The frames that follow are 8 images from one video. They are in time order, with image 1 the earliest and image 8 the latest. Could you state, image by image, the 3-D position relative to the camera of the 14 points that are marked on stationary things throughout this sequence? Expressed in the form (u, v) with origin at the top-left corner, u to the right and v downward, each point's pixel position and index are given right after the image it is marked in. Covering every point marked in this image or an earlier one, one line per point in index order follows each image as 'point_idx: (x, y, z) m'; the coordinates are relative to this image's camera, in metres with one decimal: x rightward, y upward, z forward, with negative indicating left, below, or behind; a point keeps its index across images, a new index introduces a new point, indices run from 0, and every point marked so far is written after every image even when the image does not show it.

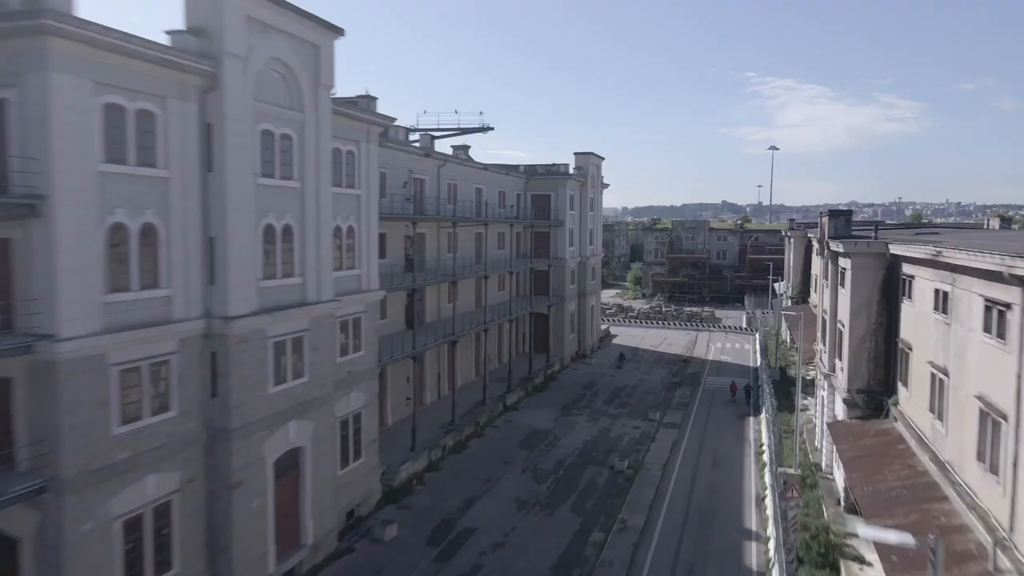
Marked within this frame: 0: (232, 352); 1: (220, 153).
0: (-6.7, -1.5, +16.3) m
1: (-6.8, +3.2, +16.0) m
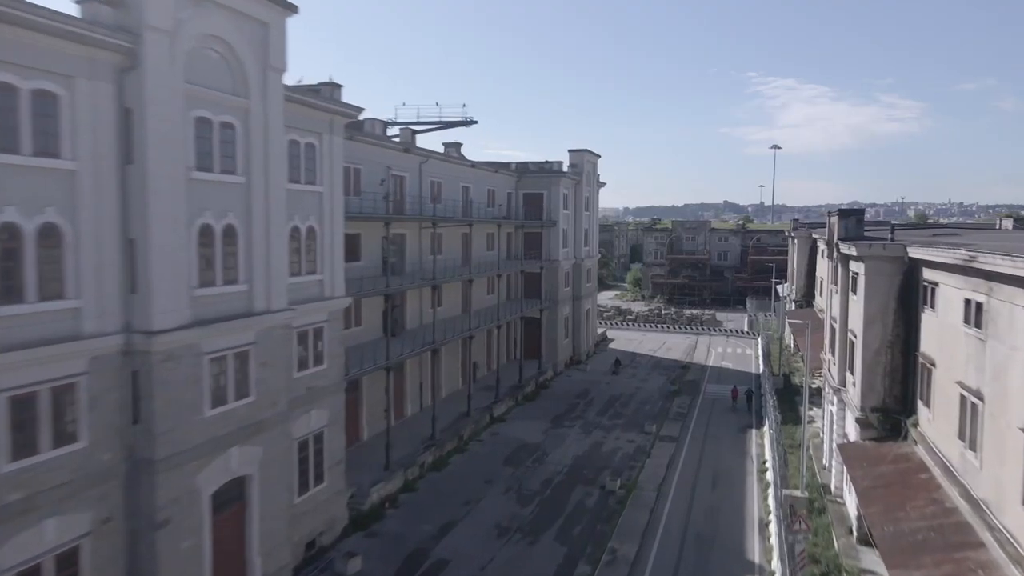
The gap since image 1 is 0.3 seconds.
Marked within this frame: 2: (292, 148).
0: (-7.4, -1.7, +14.2) m
1: (-7.5, +3.0, +13.9) m
2: (-6.3, +4.0, +19.5) m
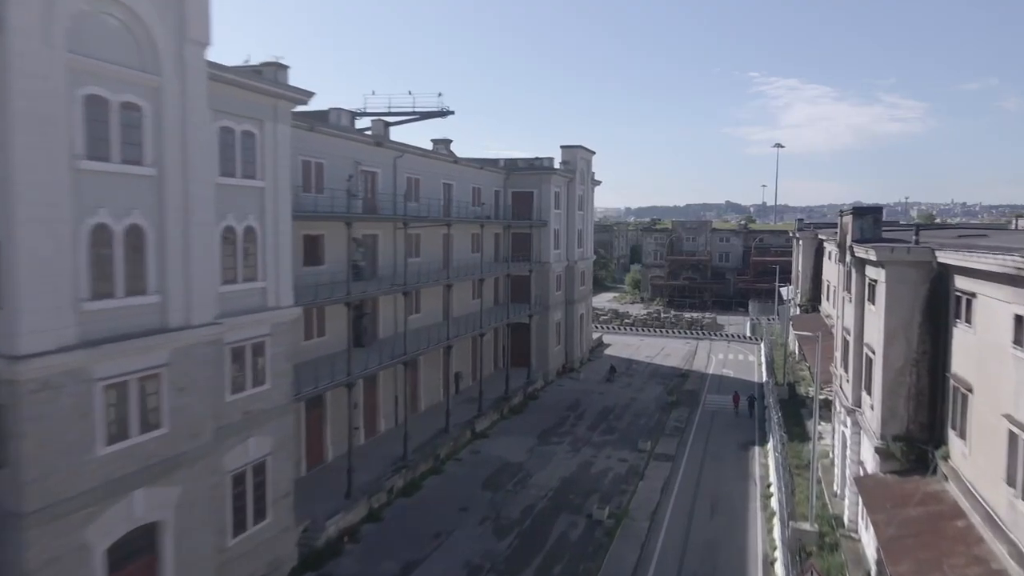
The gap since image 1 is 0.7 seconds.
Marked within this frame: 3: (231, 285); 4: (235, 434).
0: (-8.3, -2.0, +11.6) m
1: (-8.4, +2.7, +11.3) m
2: (-7.1, +3.8, +16.9) m
3: (-7.0, +0.1, +17.1) m
4: (-7.0, -3.7, +17.2) m
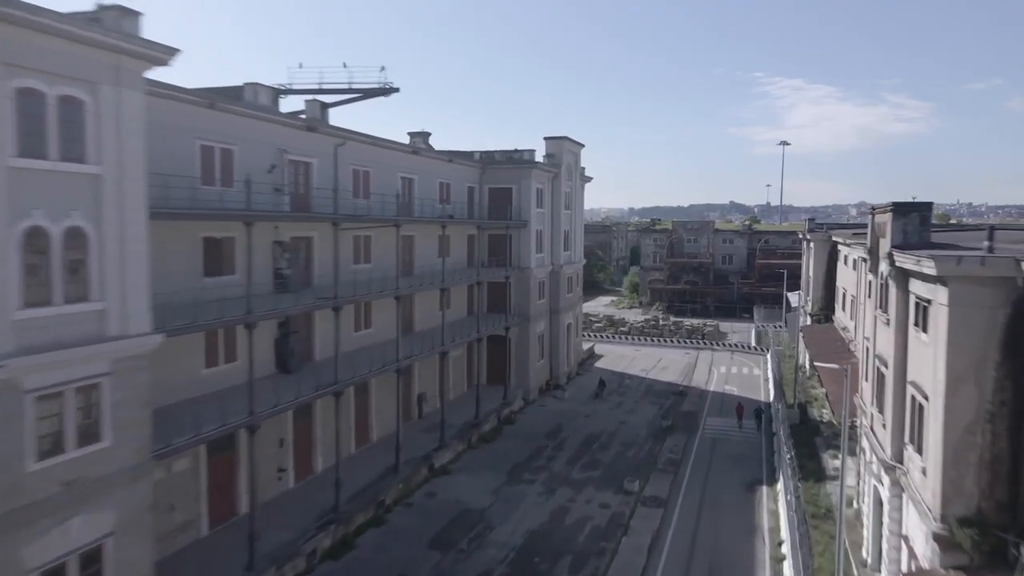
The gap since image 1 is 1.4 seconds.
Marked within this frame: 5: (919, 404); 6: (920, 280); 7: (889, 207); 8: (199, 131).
0: (-9.8, -2.4, +6.9) m
1: (-9.9, +2.3, +6.5) m
2: (-8.6, +3.3, +12.2) m
3: (-8.5, -0.4, +12.4) m
4: (-8.5, -4.1, +12.4) m
5: (+8.7, -2.5, +14.7) m
6: (+8.6, +0.2, +14.6) m
7: (+9.2, +2.0, +16.7) m
8: (-9.0, +4.5, +19.6) m
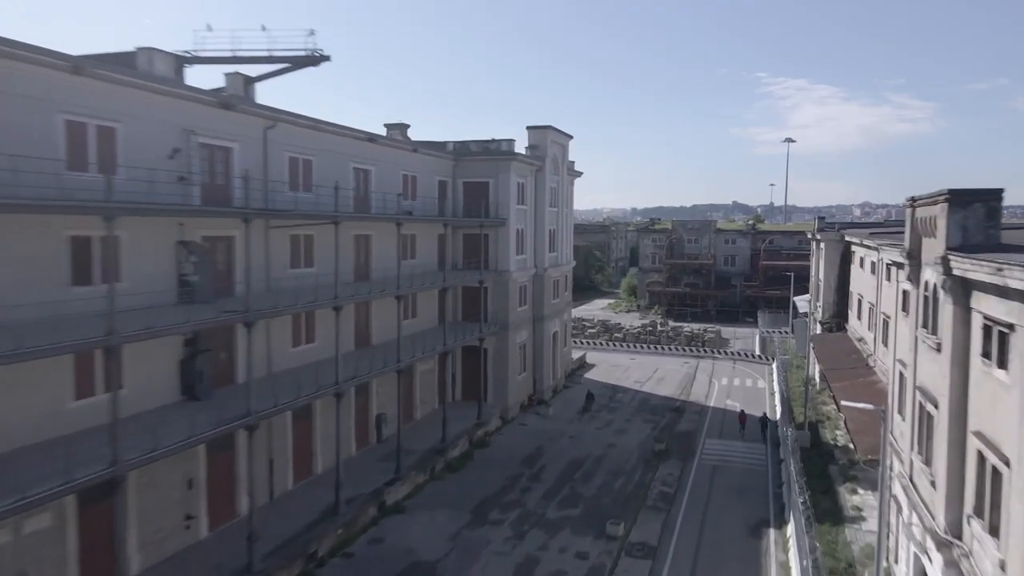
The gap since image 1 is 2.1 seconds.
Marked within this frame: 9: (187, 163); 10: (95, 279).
0: (-11.1, -2.7, +2.9) m
1: (-11.2, +2.0, +2.5) m
2: (-9.9, +3.1, +8.2) m
3: (-9.9, -0.7, +8.4) m
4: (-9.8, -4.4, +8.4) m
5: (+7.4, -2.8, +10.6) m
6: (+7.3, -0.1, +10.5) m
7: (+7.9, +1.7, +12.6) m
8: (-10.3, +4.3, +15.7) m
9: (-9.1, +3.5, +19.0) m
10: (-9.8, +0.2, +16.1) m
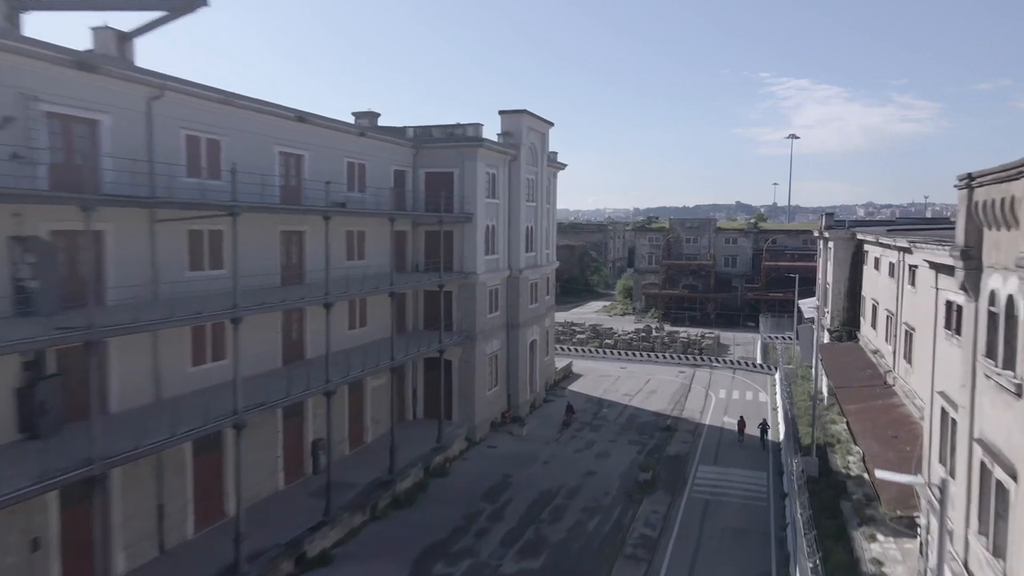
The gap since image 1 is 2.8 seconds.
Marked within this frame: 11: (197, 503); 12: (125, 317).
0: (-12.7, -2.9, -1.3) m
1: (-12.8, +1.8, -1.6) m
2: (-11.5, +2.9, +4.1) m
3: (-11.4, -0.8, +4.2) m
4: (-11.4, -4.5, +4.3) m
5: (+5.8, -2.9, +6.4) m
6: (+5.8, -0.3, +6.3) m
7: (+6.3, +1.5, +8.4) m
8: (-11.9, +4.1, +11.5) m
9: (-10.6, +3.3, +14.9) m
10: (-11.4, 0.0, +12.0) m
11: (-9.1, -6.2, +19.7) m
12: (-9.1, -0.7, +15.9) m
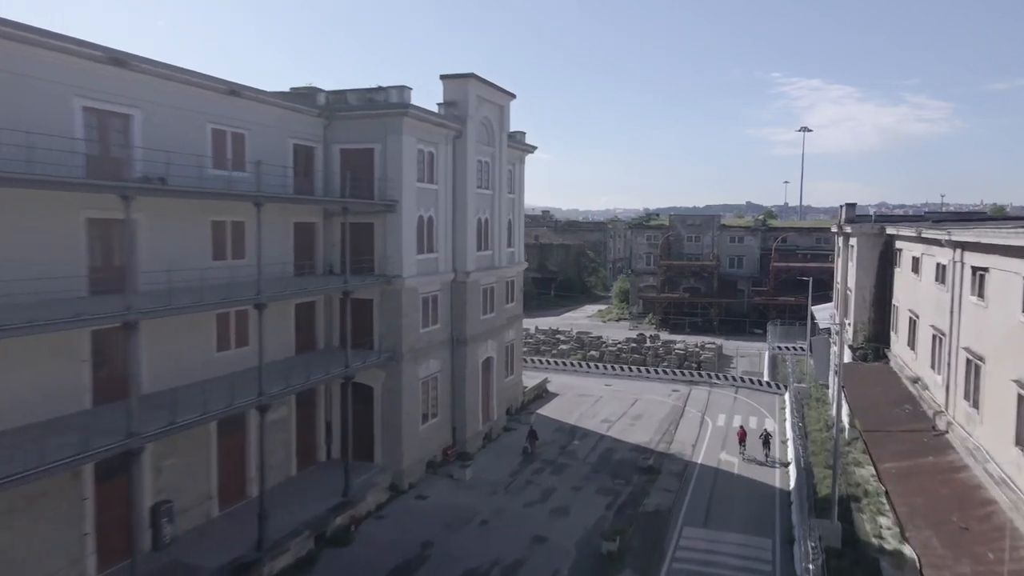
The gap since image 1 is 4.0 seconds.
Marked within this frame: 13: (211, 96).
0: (-15.5, -3.1, -7.8) m
1: (-15.6, +1.6, -8.1) m
2: (-14.2, +2.7, -2.5) m
3: (-14.1, -1.1, -2.3) m
4: (-14.1, -4.8, -2.3) m
5: (+3.1, -3.2, -0.3) m
6: (+3.1, -0.6, -0.4) m
7: (+3.7, +1.2, +1.6) m
8: (-14.4, +3.9, +5.0) m
9: (-13.2, +3.1, +8.4) m
10: (-14.0, -0.2, +5.4) m
11: (-11.6, -6.4, +13.1) m
12: (-11.6, -0.9, +9.3) m
13: (-8.8, +5.6, +19.7) m
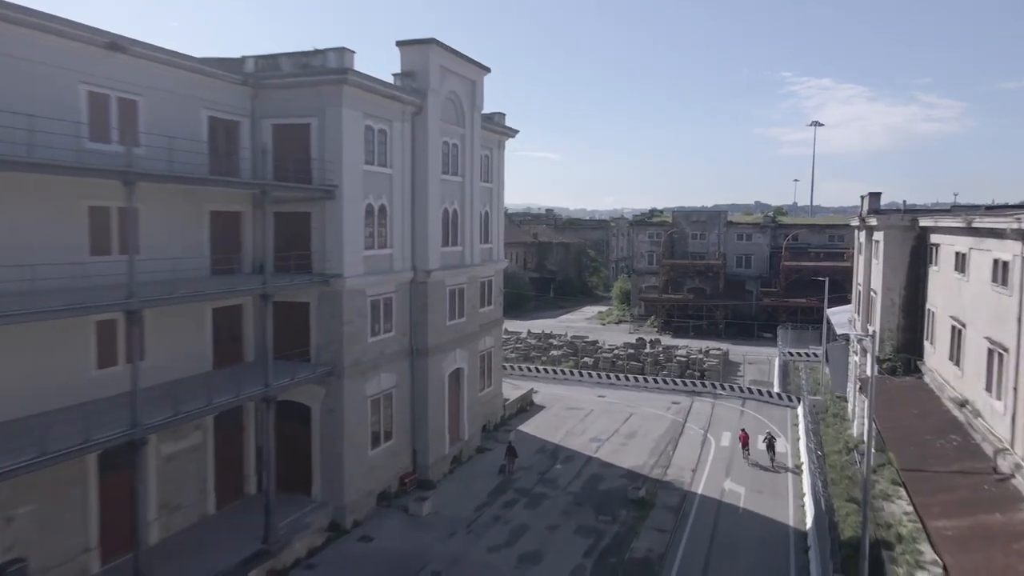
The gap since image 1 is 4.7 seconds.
0: (-17.0, -3.1, -11.6) m
1: (-17.1, +1.6, -11.9) m
2: (-15.7, +2.6, -6.3) m
3: (-15.6, -1.1, -6.1) m
4: (-15.5, -4.8, -6.1) m
5: (+1.7, -3.3, -4.4) m
6: (+1.7, -0.6, -4.5) m
7: (+2.3, +1.2, -2.4) m
8: (-15.8, +3.8, +1.2) m
9: (-14.5, +3.1, +4.5) m
10: (-15.3, -0.2, +1.6) m
11: (-12.9, -6.5, +9.3) m
12: (-12.9, -0.9, +5.4) m
13: (-10.0, +5.6, +15.8) m
